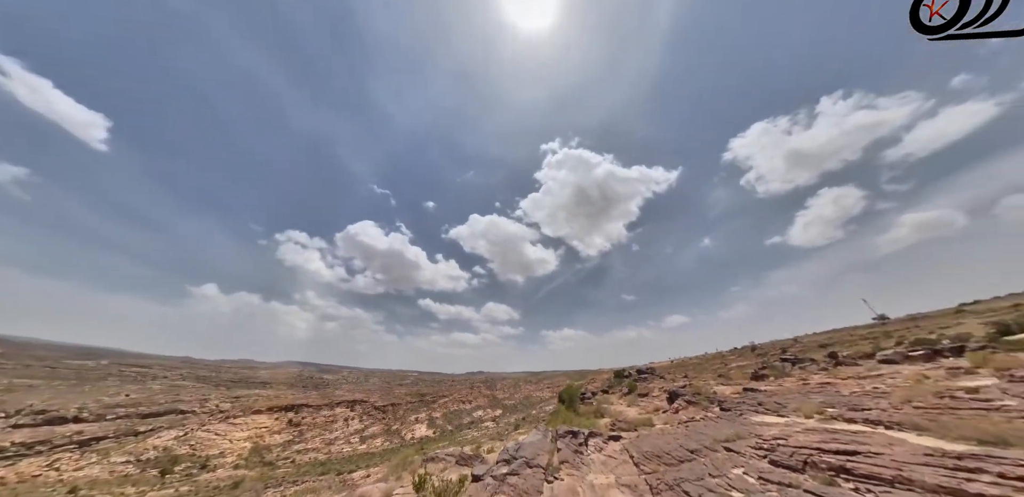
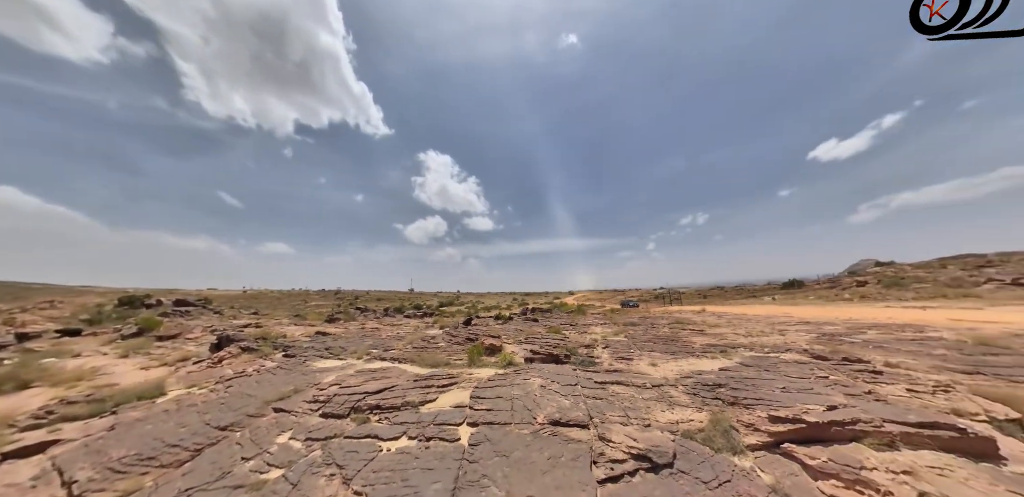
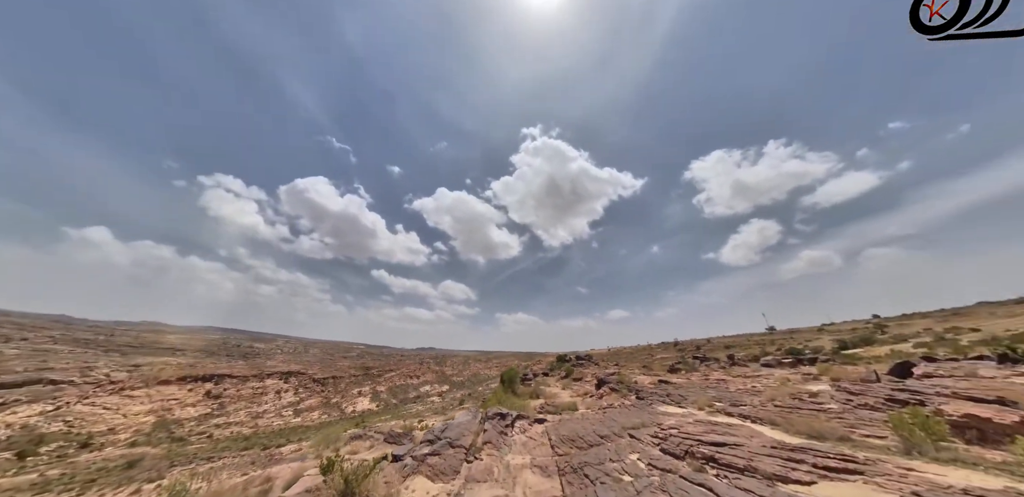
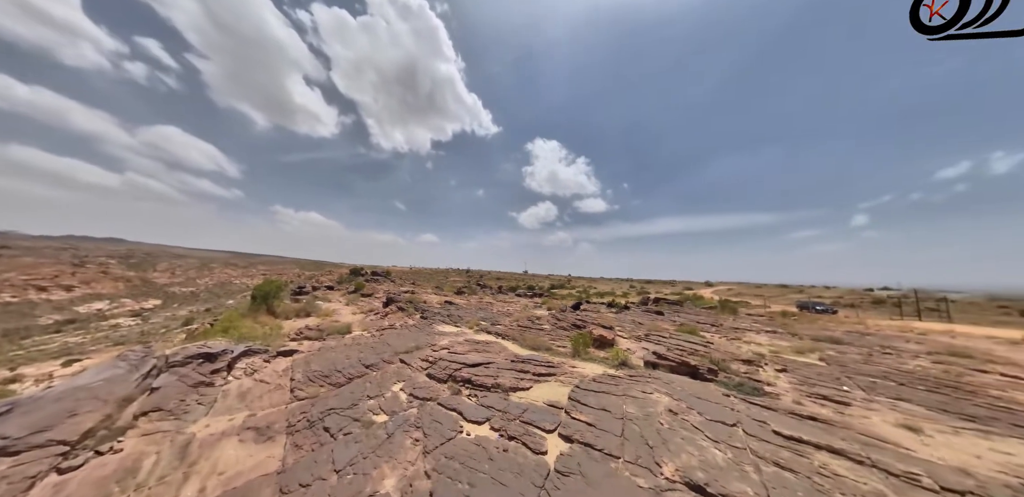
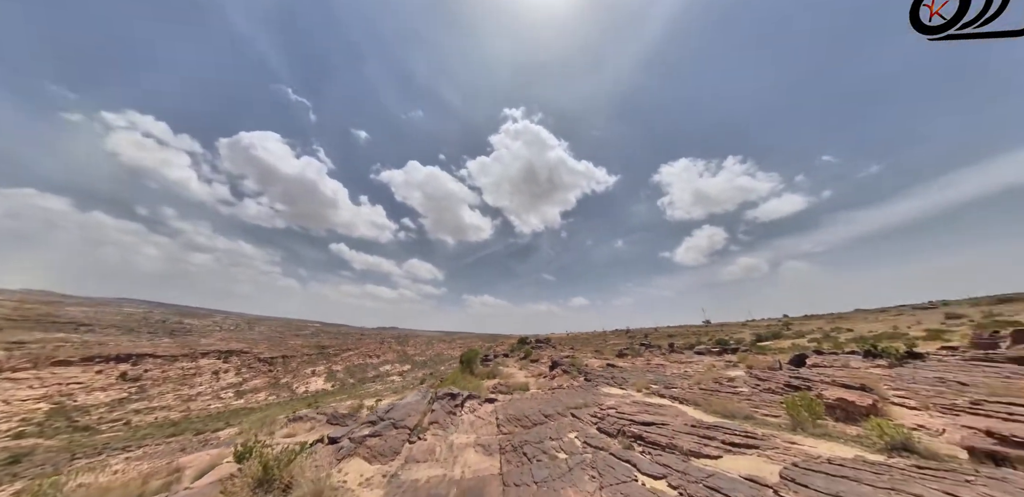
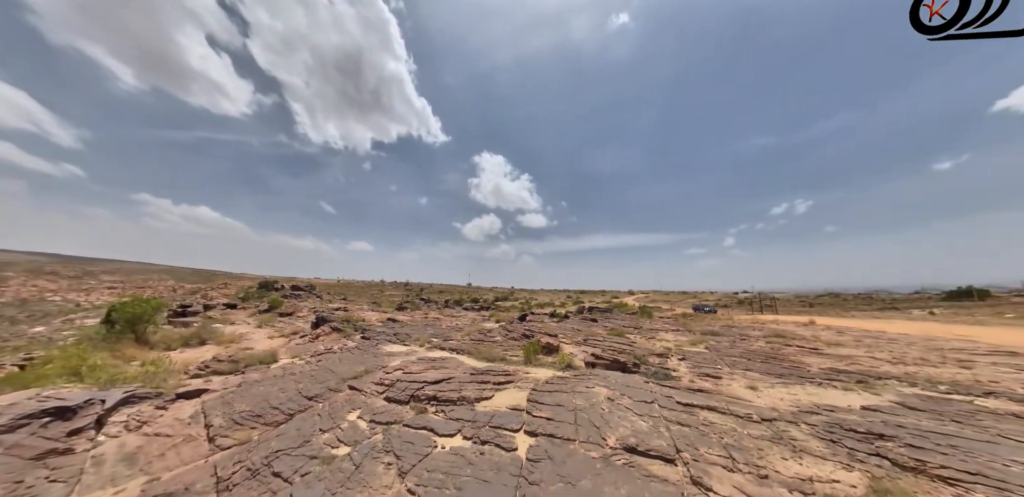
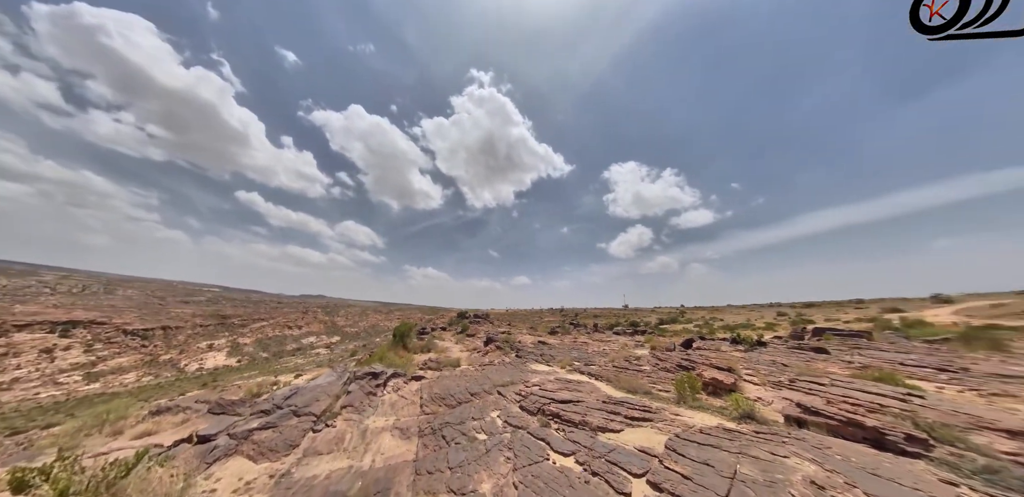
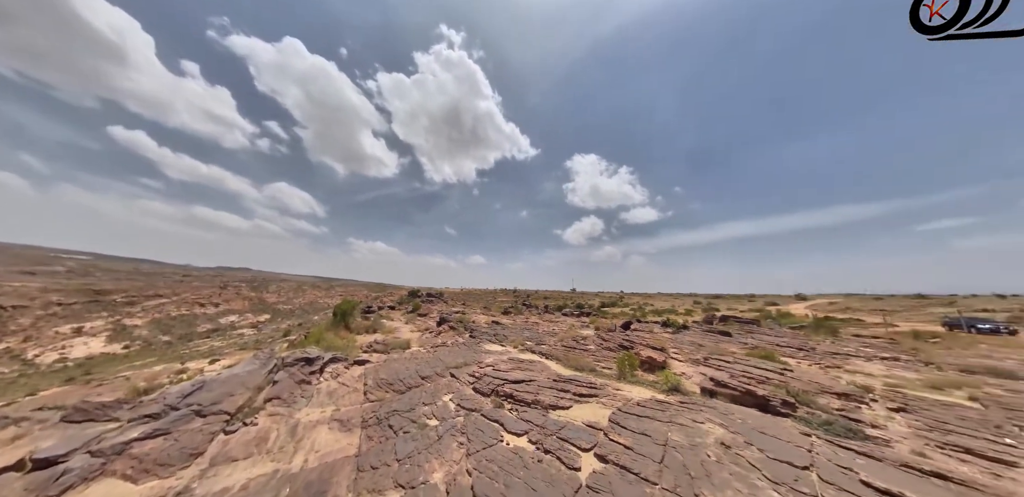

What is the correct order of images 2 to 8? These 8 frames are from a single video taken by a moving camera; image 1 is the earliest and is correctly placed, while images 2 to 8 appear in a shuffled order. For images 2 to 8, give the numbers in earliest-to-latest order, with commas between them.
3, 5, 7, 8, 4, 6, 2
